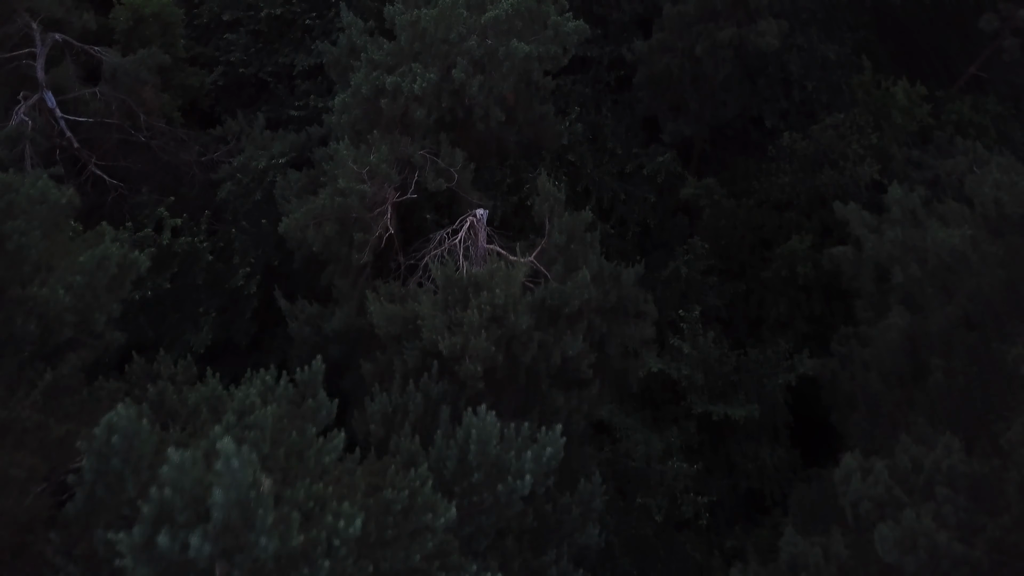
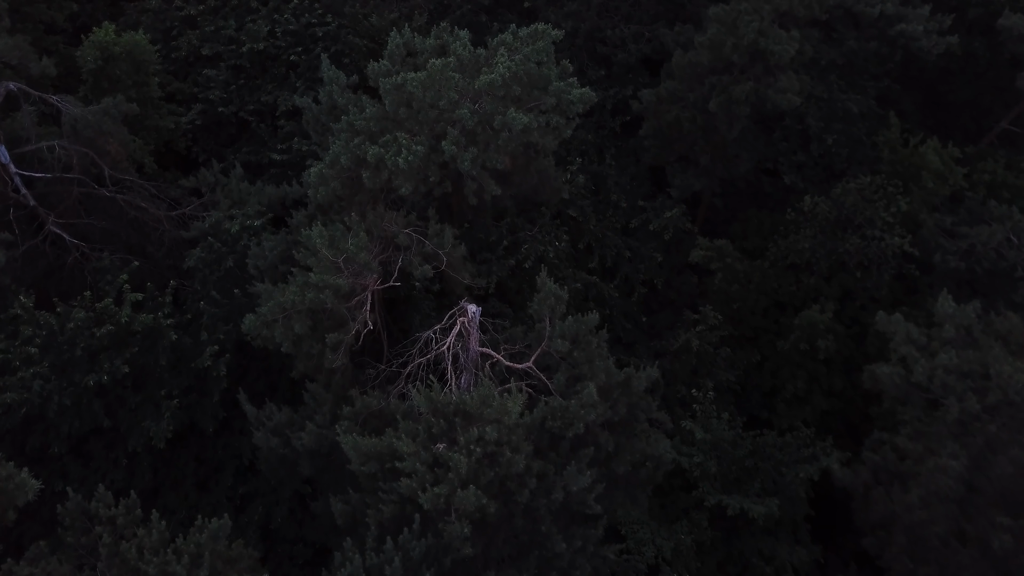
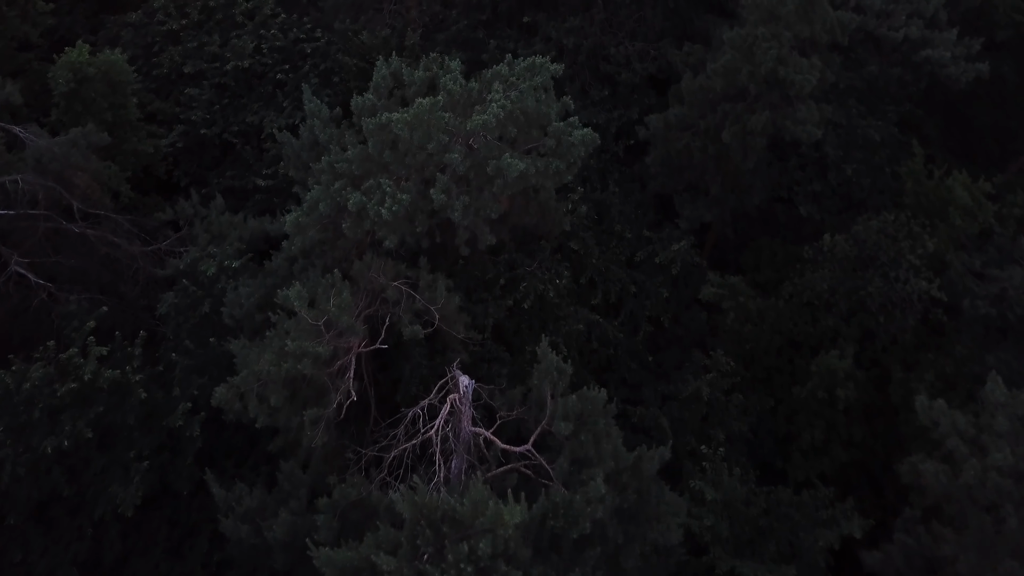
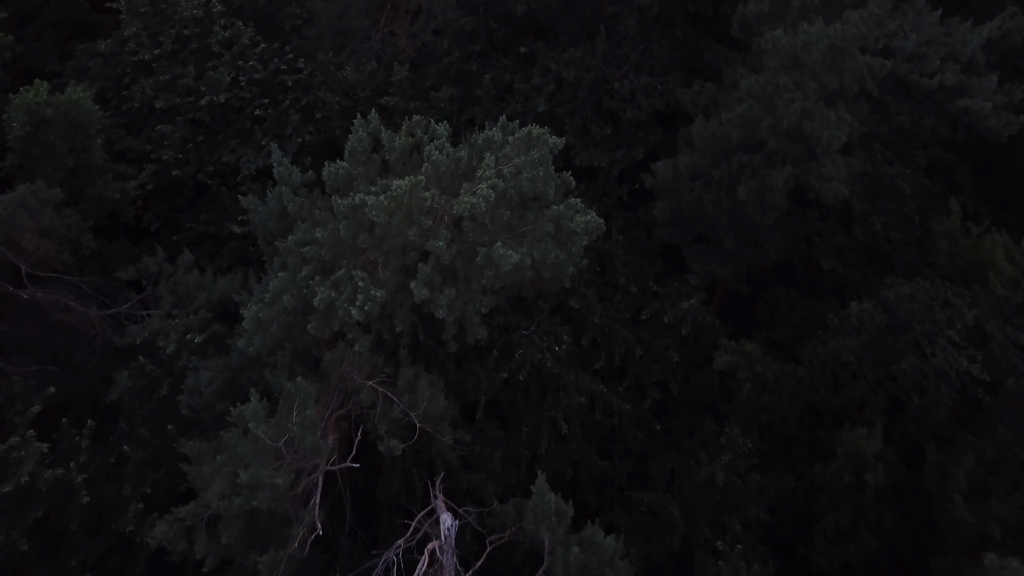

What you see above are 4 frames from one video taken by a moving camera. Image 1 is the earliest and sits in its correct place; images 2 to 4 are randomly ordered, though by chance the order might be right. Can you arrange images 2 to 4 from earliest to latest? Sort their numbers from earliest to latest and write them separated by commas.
2, 3, 4
